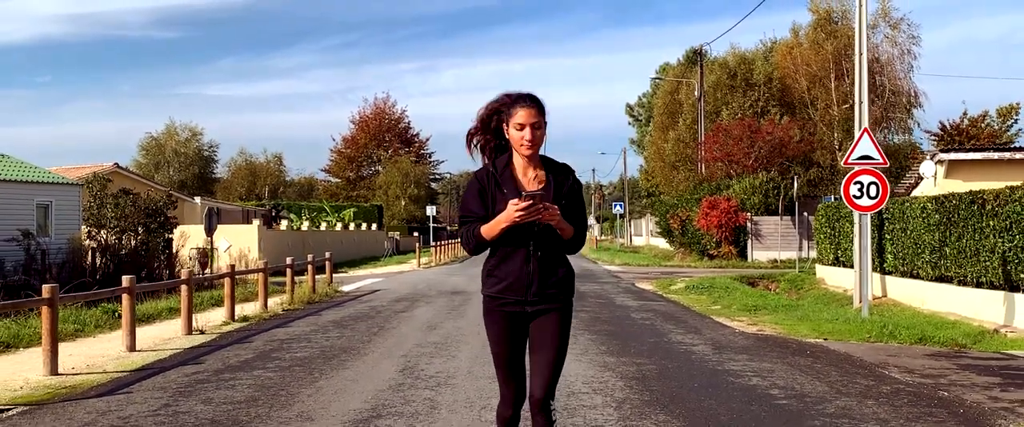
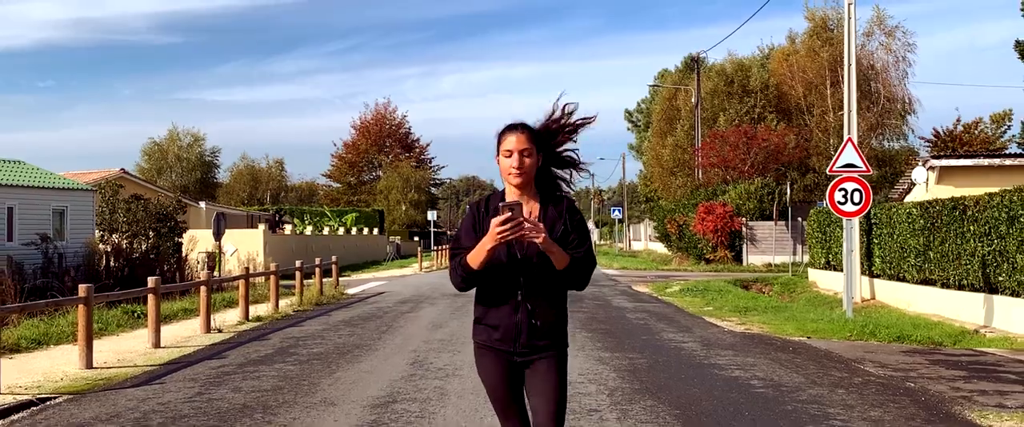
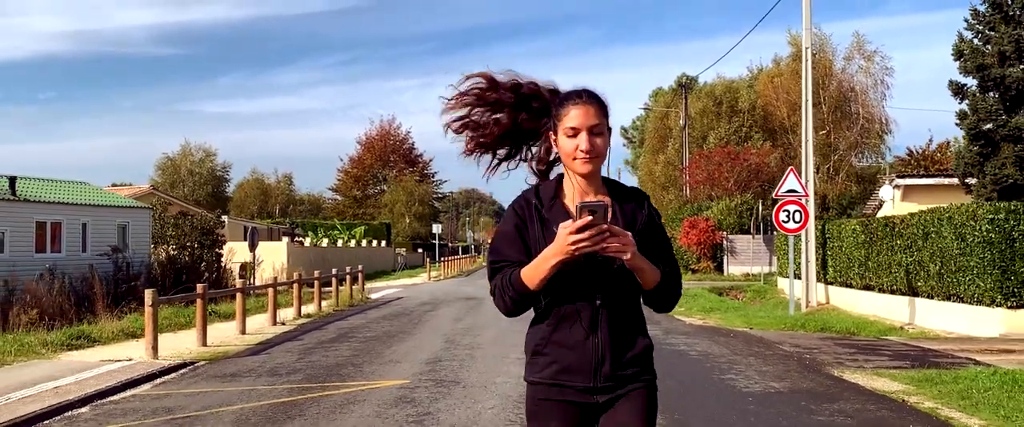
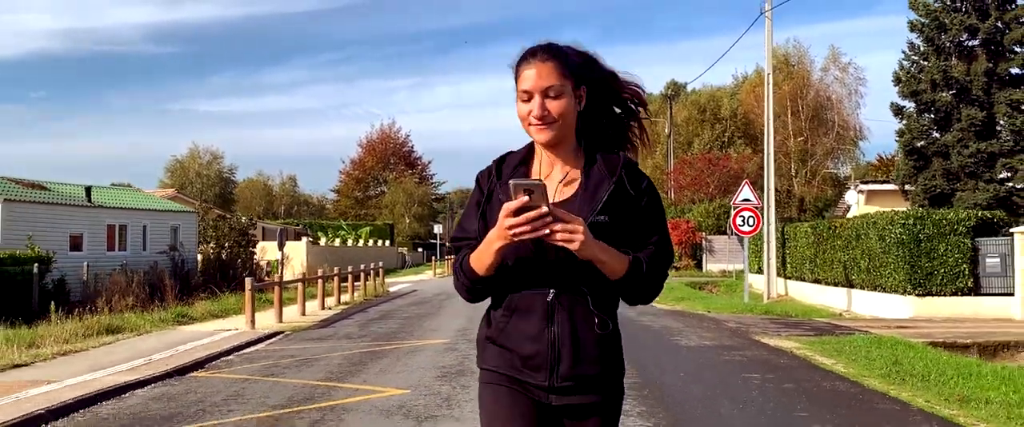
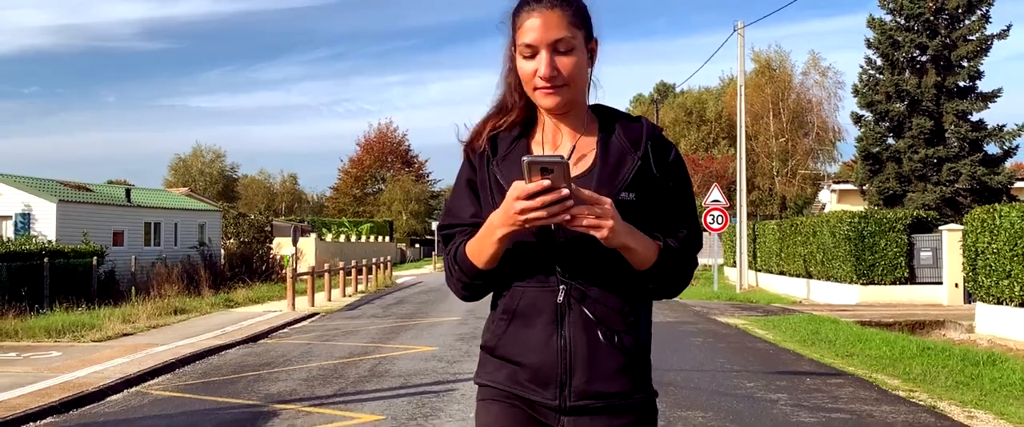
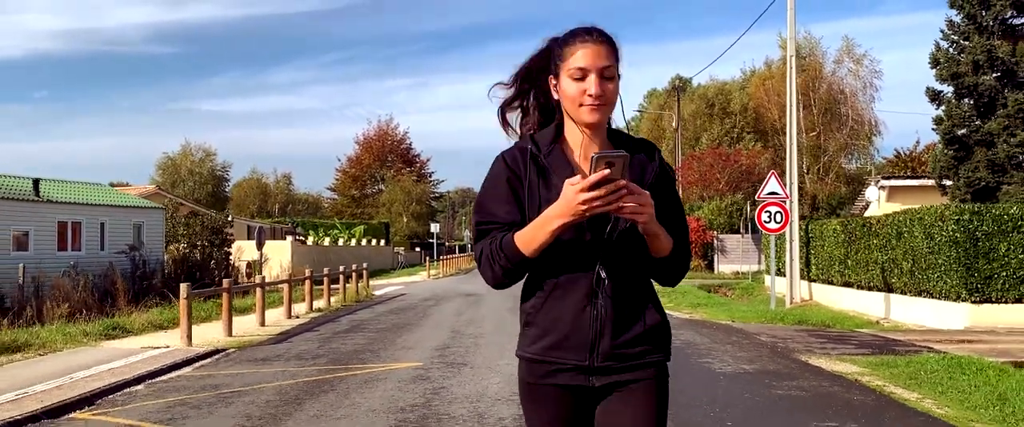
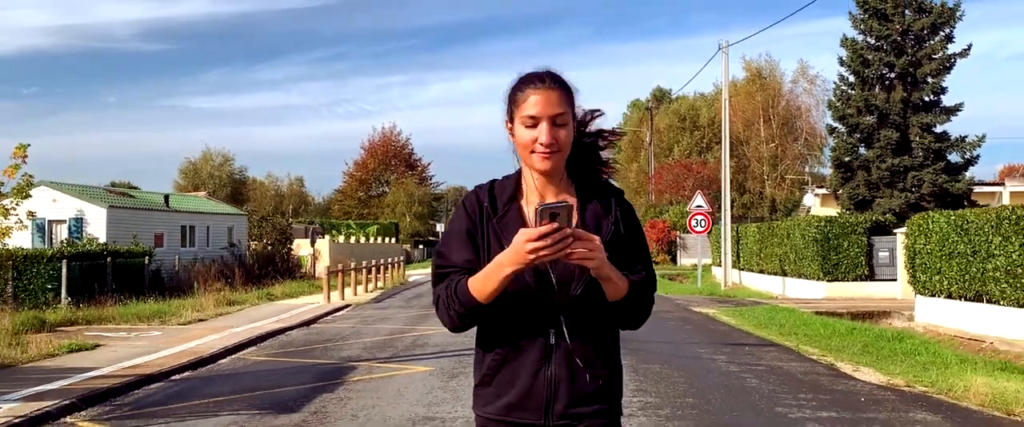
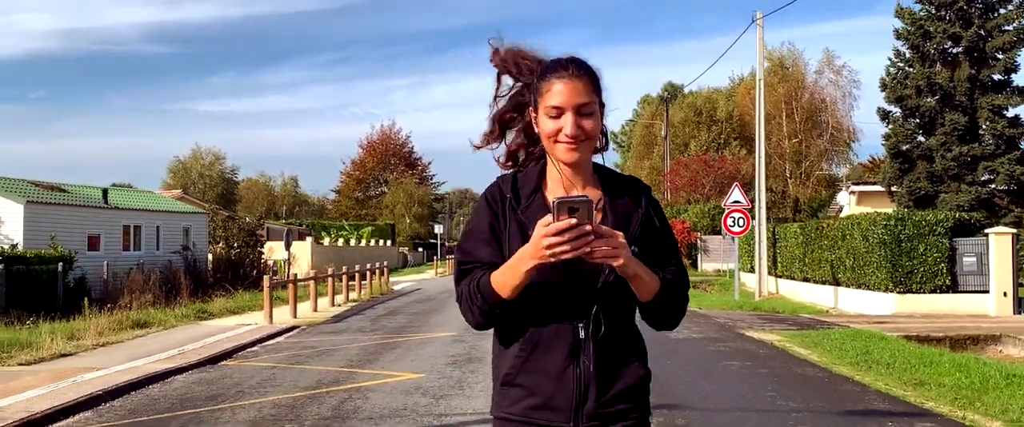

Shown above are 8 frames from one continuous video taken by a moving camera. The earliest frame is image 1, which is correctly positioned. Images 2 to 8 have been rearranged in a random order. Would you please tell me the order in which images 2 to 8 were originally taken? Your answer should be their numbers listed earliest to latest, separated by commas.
2, 3, 6, 4, 8, 5, 7
